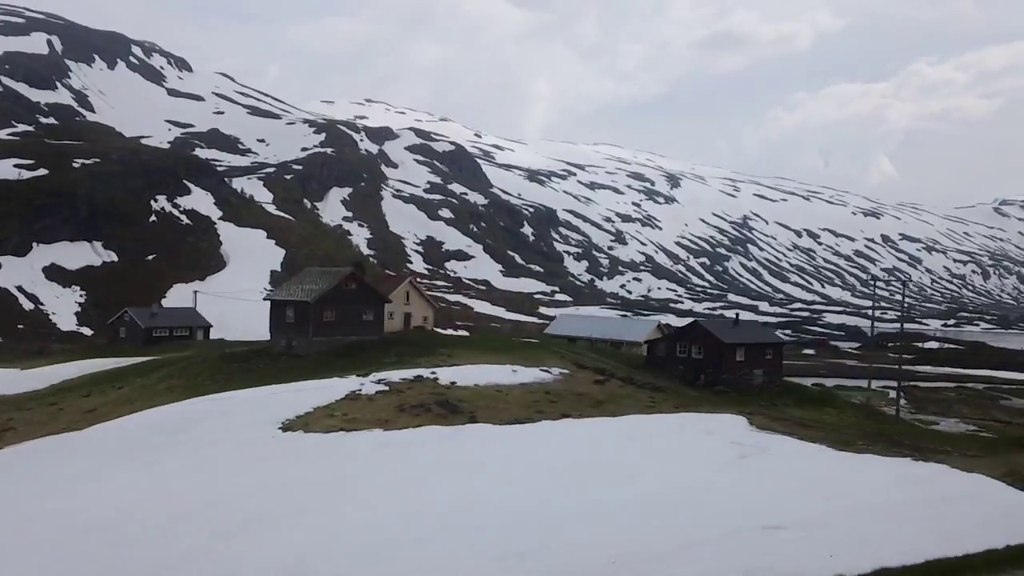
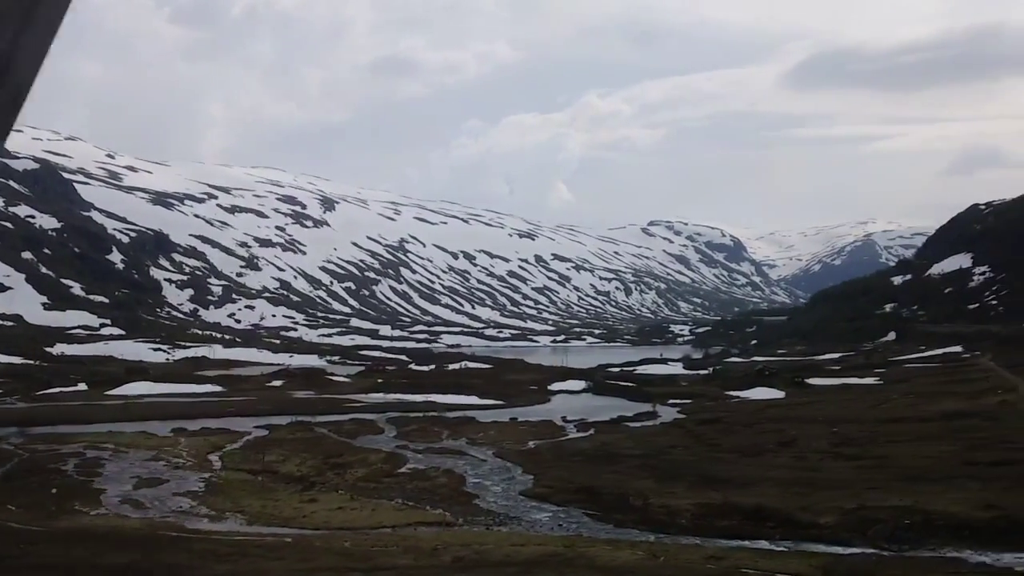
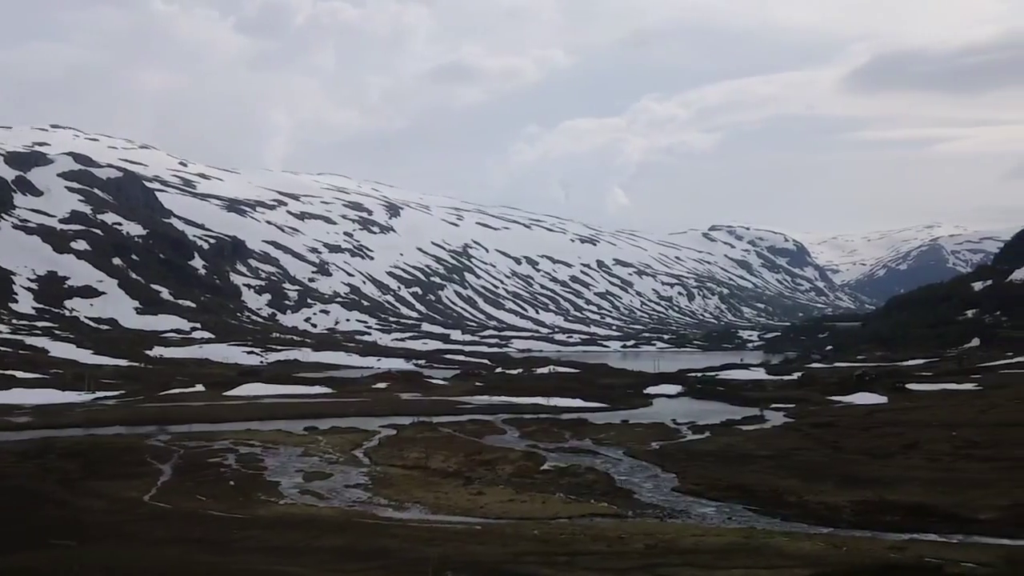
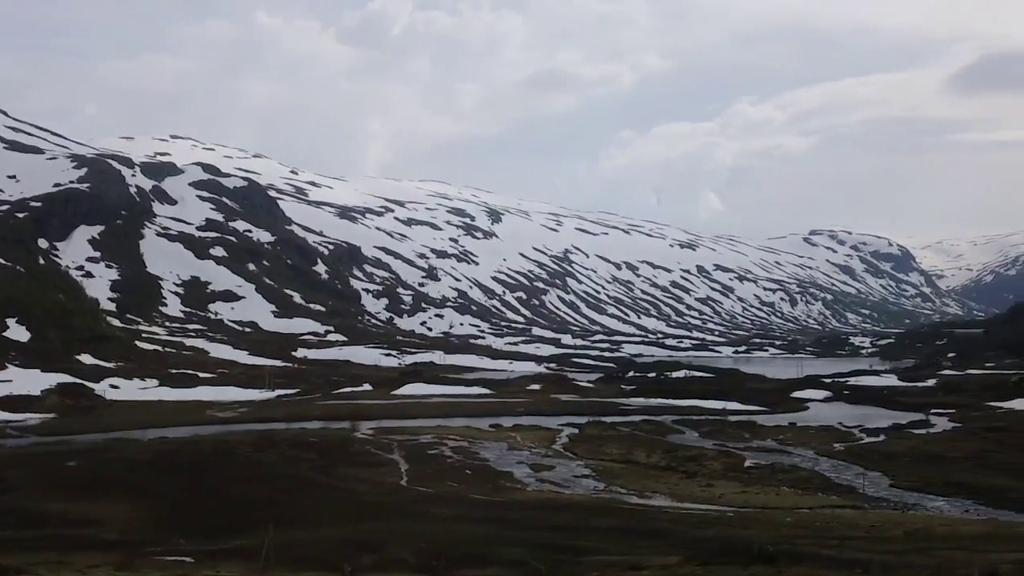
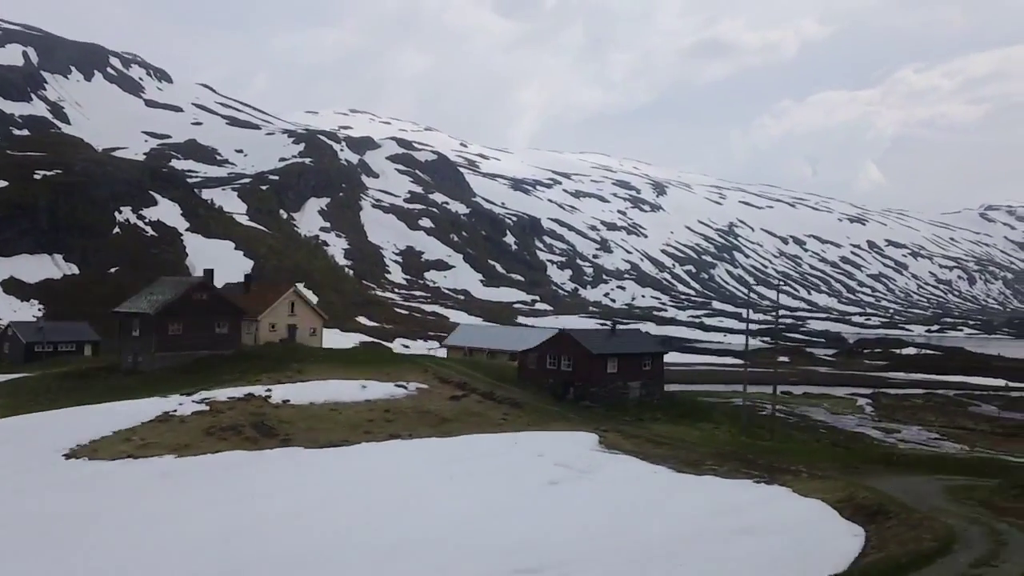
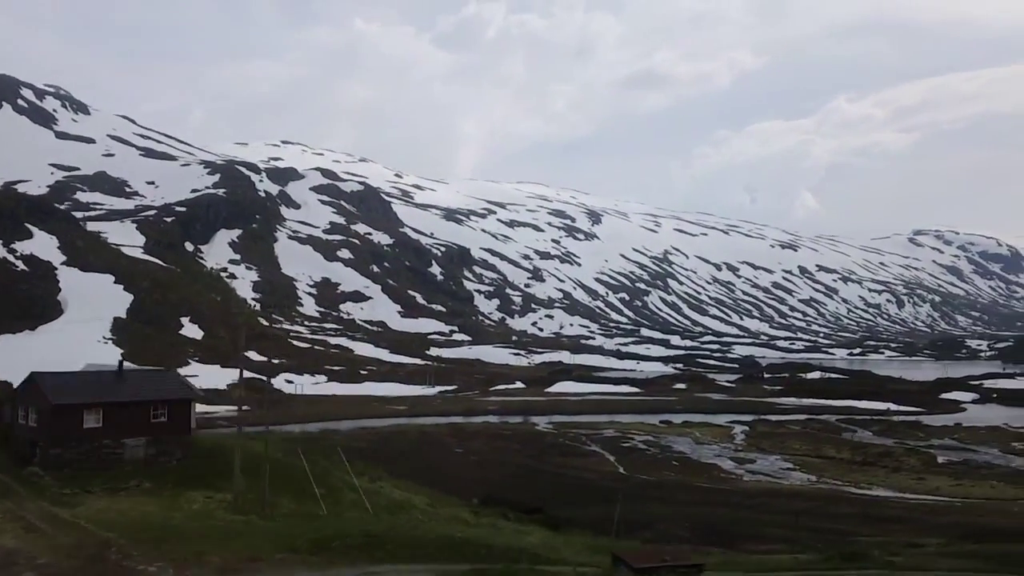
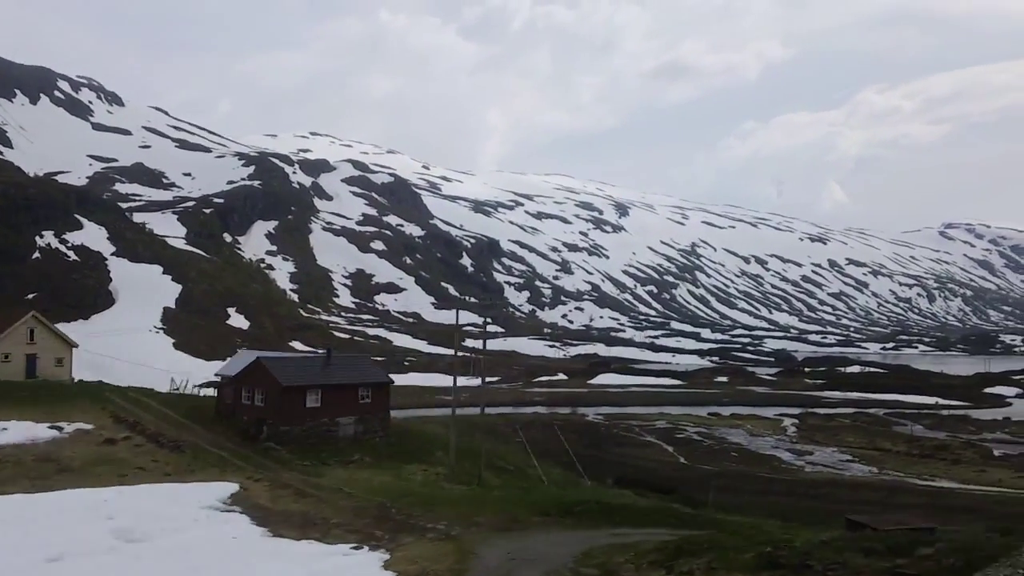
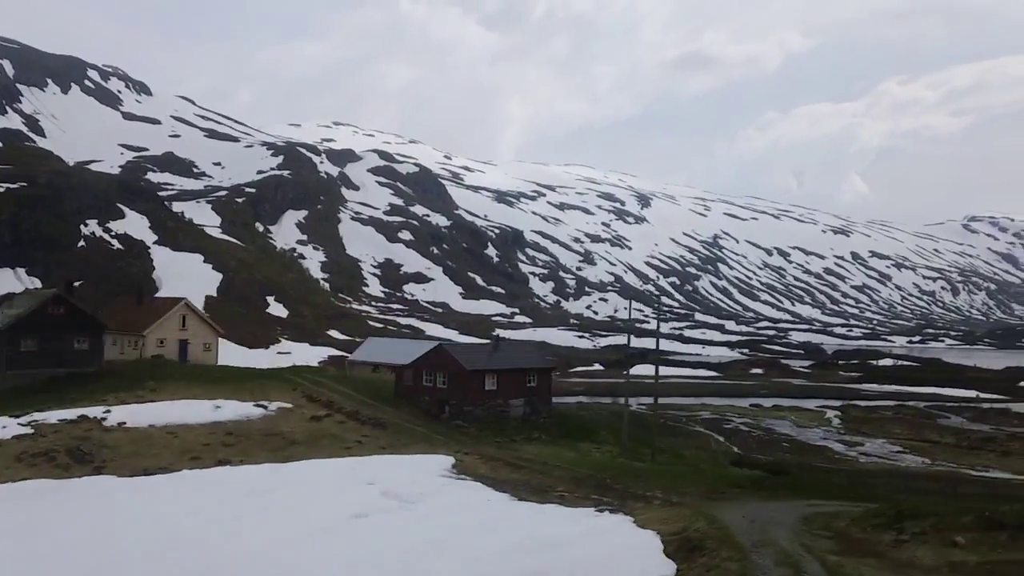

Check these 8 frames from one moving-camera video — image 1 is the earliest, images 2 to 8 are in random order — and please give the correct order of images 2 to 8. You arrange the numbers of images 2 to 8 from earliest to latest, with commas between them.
5, 8, 7, 6, 4, 3, 2
